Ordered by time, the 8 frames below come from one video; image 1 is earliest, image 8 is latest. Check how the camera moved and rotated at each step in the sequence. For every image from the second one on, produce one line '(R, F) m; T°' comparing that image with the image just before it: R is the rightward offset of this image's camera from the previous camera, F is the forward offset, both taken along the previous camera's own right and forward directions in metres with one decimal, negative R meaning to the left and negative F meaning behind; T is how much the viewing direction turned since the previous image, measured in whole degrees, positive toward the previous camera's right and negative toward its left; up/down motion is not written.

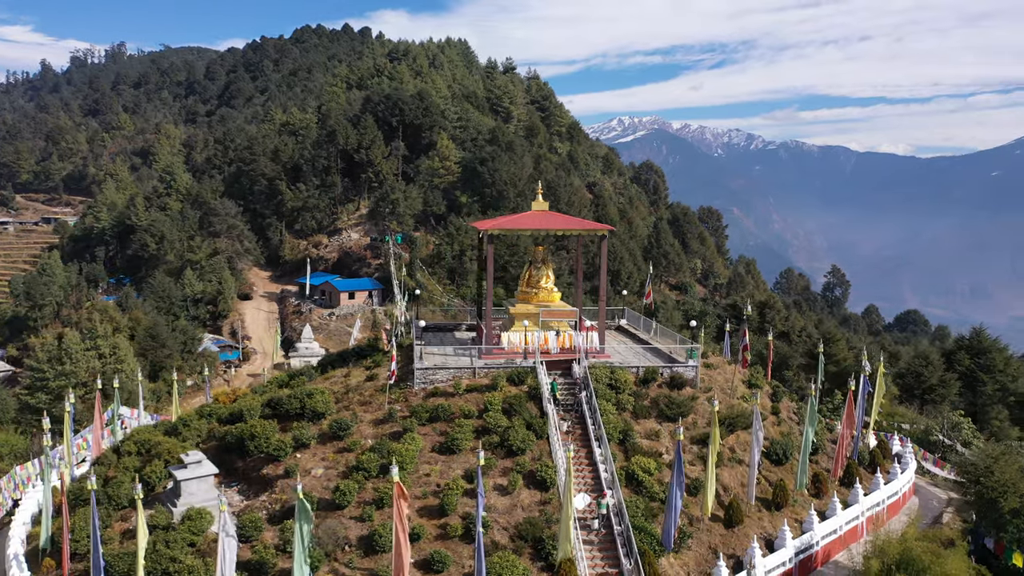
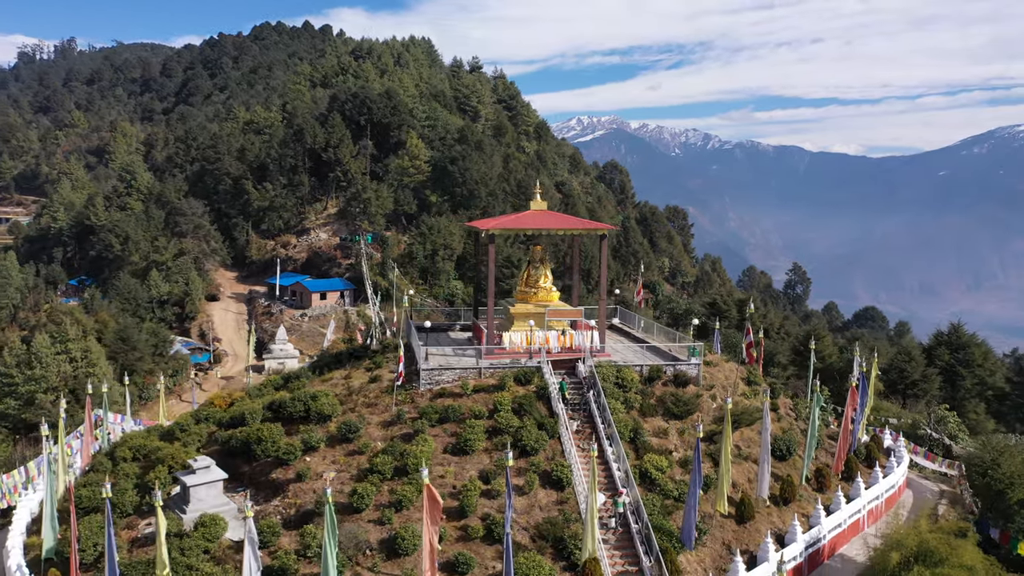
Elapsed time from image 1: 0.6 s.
(-1.1, +0.1) m; +3°
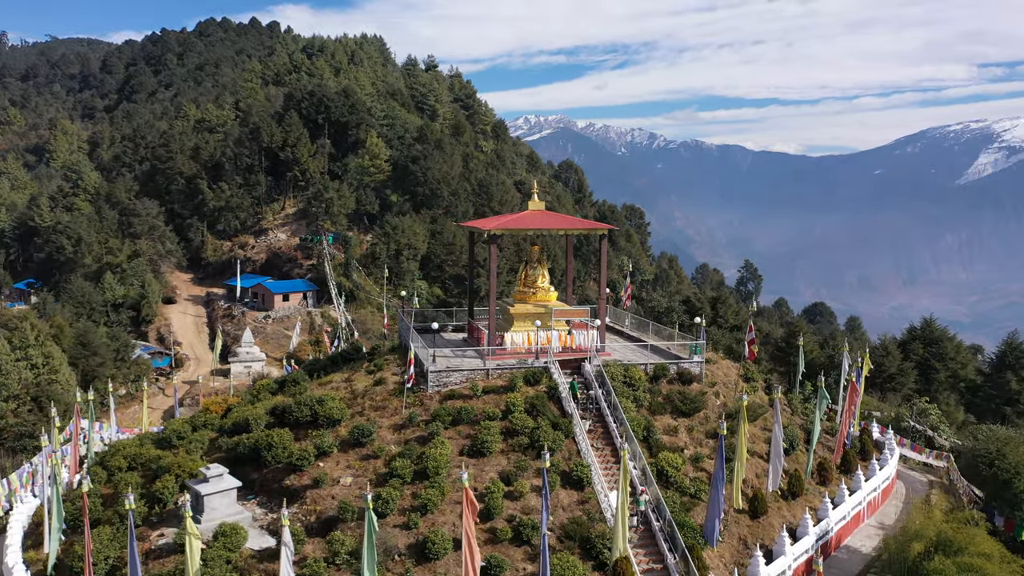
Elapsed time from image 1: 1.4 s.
(-1.4, +0.1) m; +4°
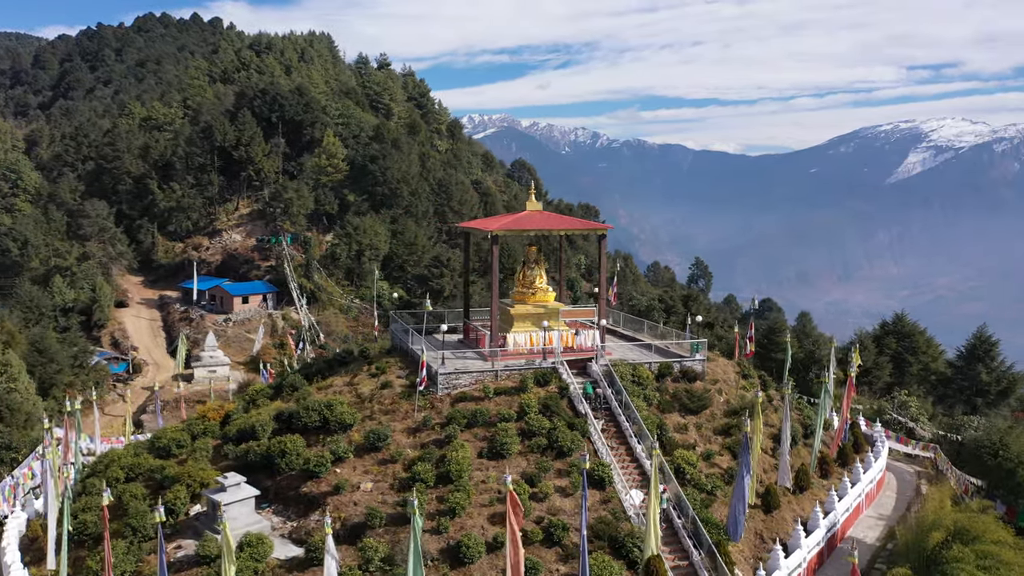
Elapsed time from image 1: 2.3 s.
(-1.5, +0.1) m; +4°
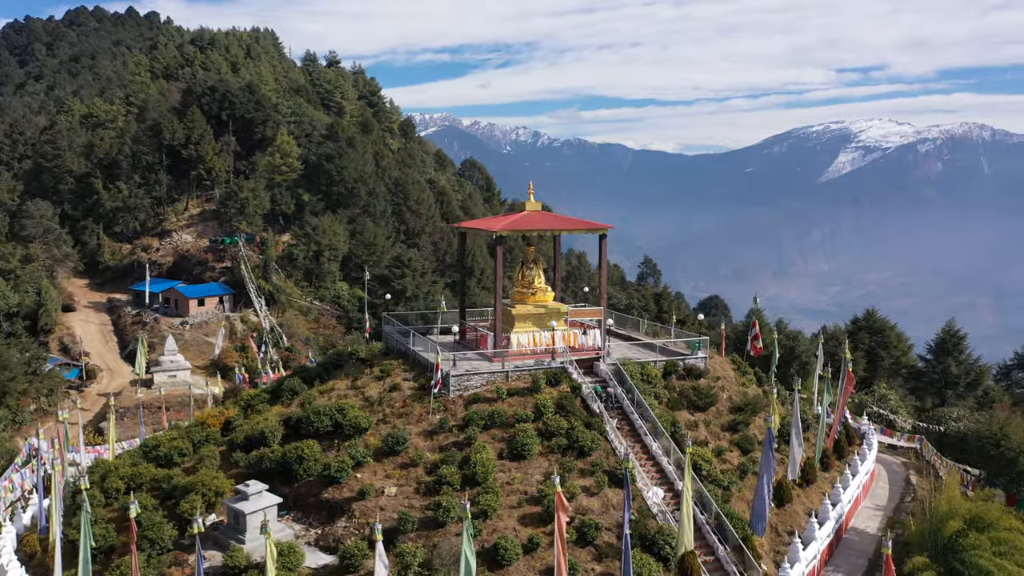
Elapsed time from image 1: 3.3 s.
(-1.7, +0.1) m; +4°
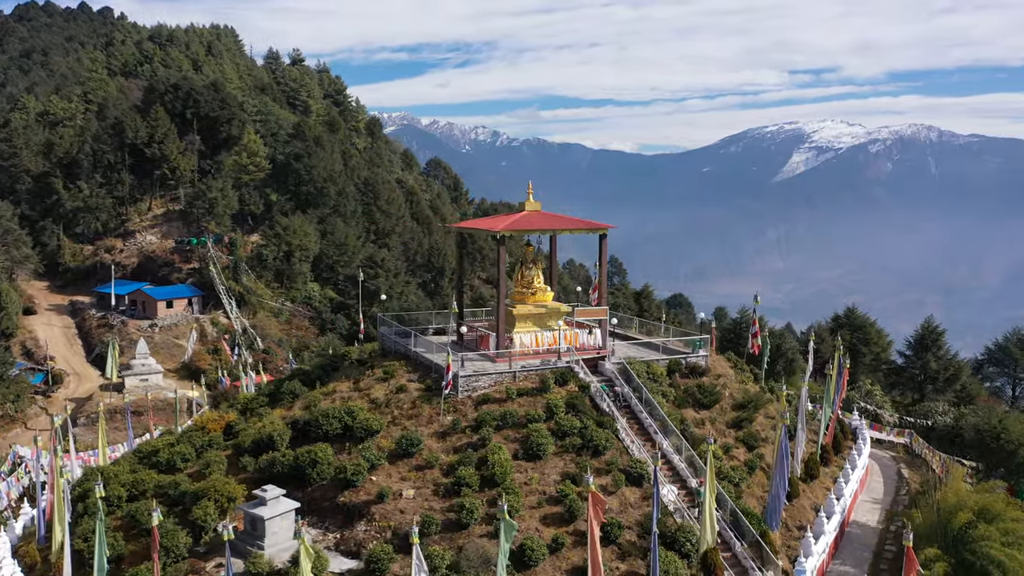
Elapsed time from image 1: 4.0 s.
(-1.2, +0.1) m; +3°
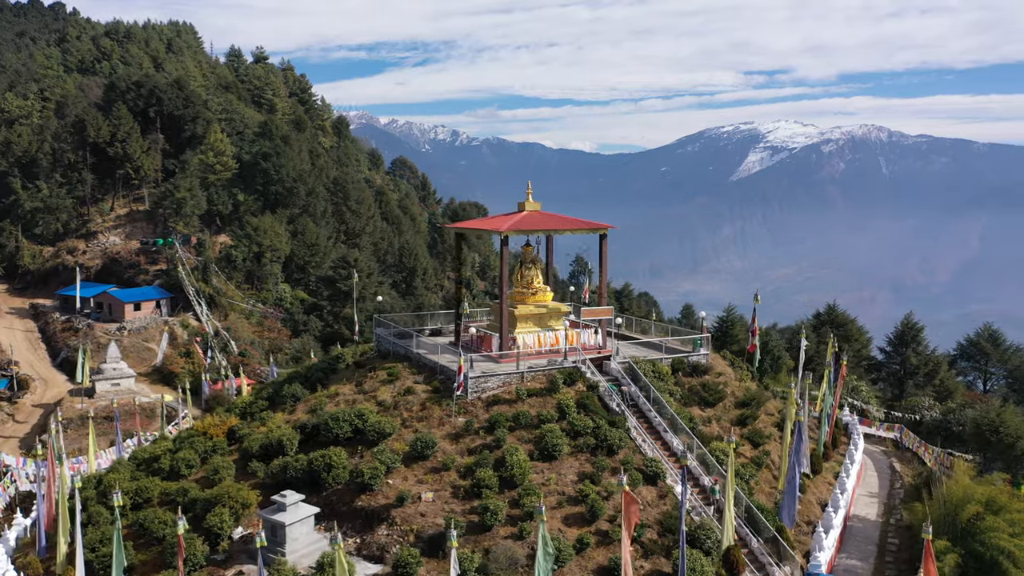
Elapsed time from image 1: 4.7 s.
(-1.1, +0.1) m; +3°
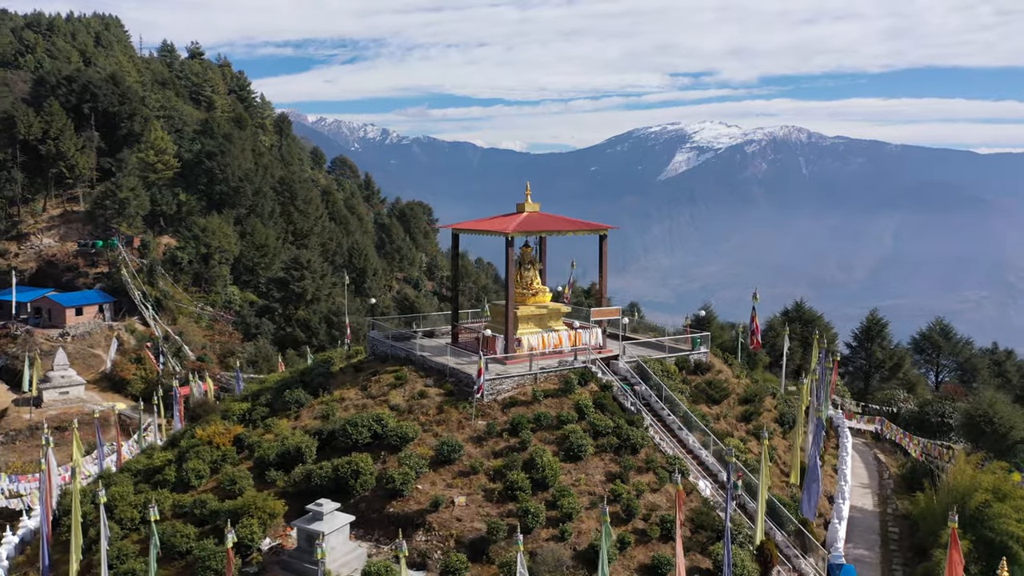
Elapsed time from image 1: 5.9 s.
(-2.0, +0.1) m; +5°
